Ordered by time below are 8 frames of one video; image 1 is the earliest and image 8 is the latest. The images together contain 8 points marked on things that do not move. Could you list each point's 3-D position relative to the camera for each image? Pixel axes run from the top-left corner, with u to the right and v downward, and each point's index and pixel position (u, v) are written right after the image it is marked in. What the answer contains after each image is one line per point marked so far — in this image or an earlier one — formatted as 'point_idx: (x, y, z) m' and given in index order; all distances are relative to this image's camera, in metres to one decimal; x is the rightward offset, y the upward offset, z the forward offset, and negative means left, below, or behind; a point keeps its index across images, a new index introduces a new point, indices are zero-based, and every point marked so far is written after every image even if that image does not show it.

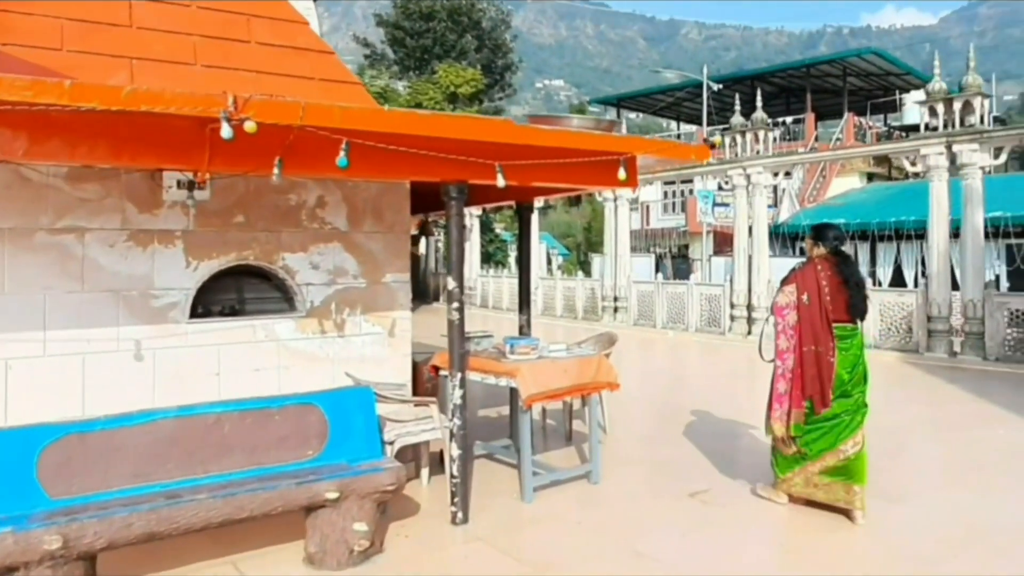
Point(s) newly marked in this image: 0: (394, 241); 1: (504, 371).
0: (-0.7, +0.3, +5.2) m
1: (0.0, -0.5, +4.9) m
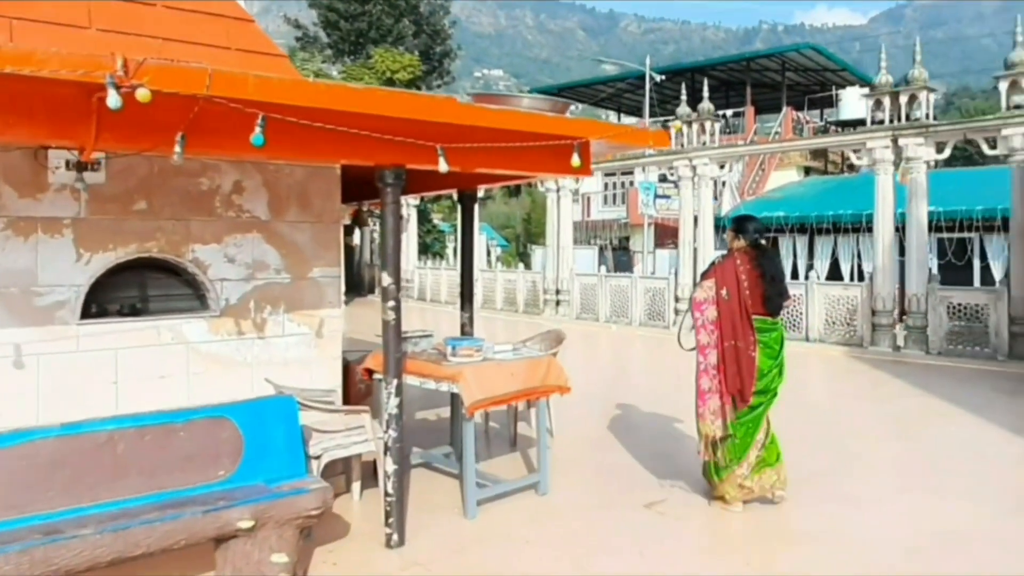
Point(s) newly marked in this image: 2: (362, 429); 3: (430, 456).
0: (-1.1, +0.3, +4.7) m
1: (-0.4, -0.5, +4.4) m
2: (-0.8, -0.7, +4.3) m
3: (-0.5, -1.1, +5.3) m
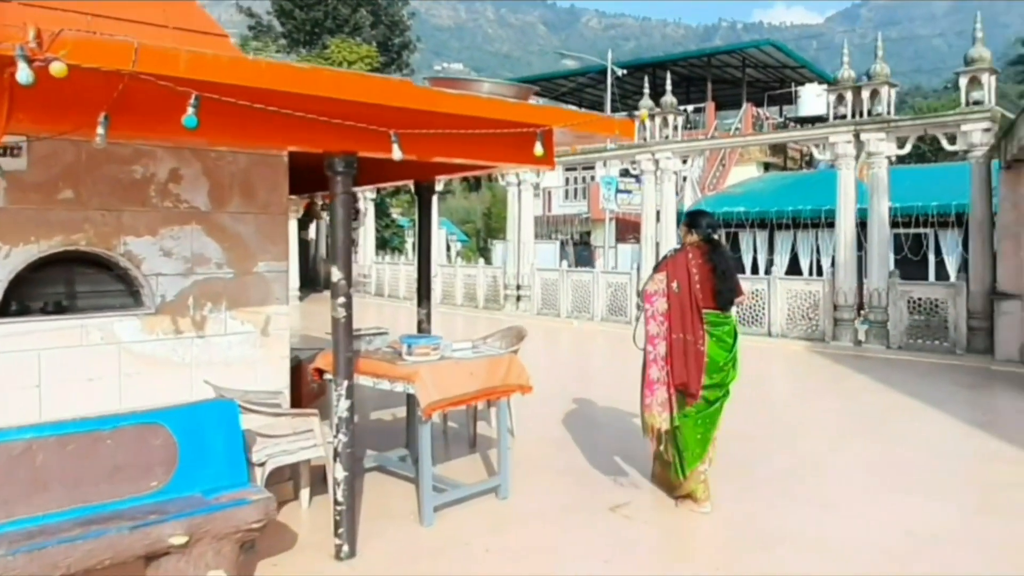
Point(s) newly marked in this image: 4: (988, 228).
0: (-1.3, +0.3, +4.4) m
1: (-0.6, -0.4, +4.2) m
2: (-1.0, -0.7, +4.1) m
3: (-0.8, -1.0, +5.0) m
4: (+5.4, +0.7, +9.3) m
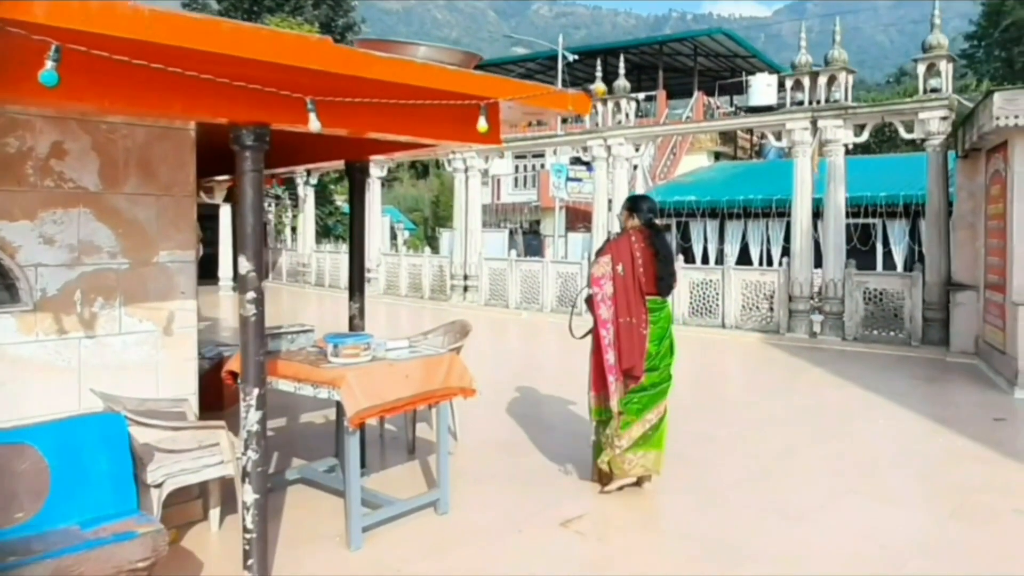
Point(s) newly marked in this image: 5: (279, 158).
0: (-1.6, +0.4, +3.9) m
1: (-0.8, -0.4, +3.7) m
2: (-1.3, -0.7, +3.5) m
3: (-1.1, -1.0, +4.5) m
4: (+4.8, +0.8, +9.1) m
5: (-1.5, +0.9, +5.4) m
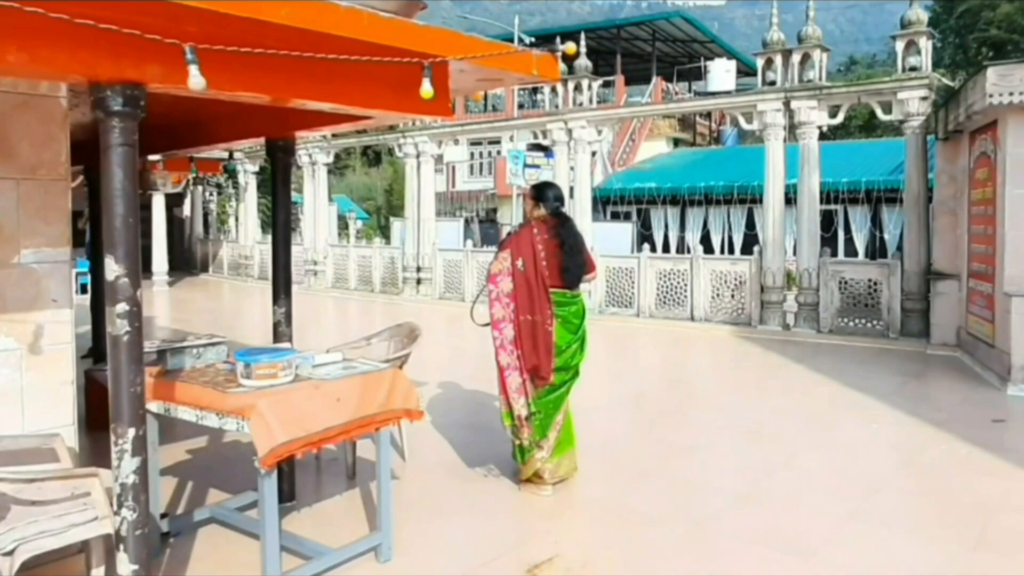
0: (-1.8, +0.4, +3.1) m
1: (-1.0, -0.4, +2.9) m
2: (-1.4, -0.7, +2.8) m
3: (-1.3, -1.0, +3.8) m
4: (+4.3, +0.9, +8.6) m
5: (-1.8, +0.9, +4.6) m
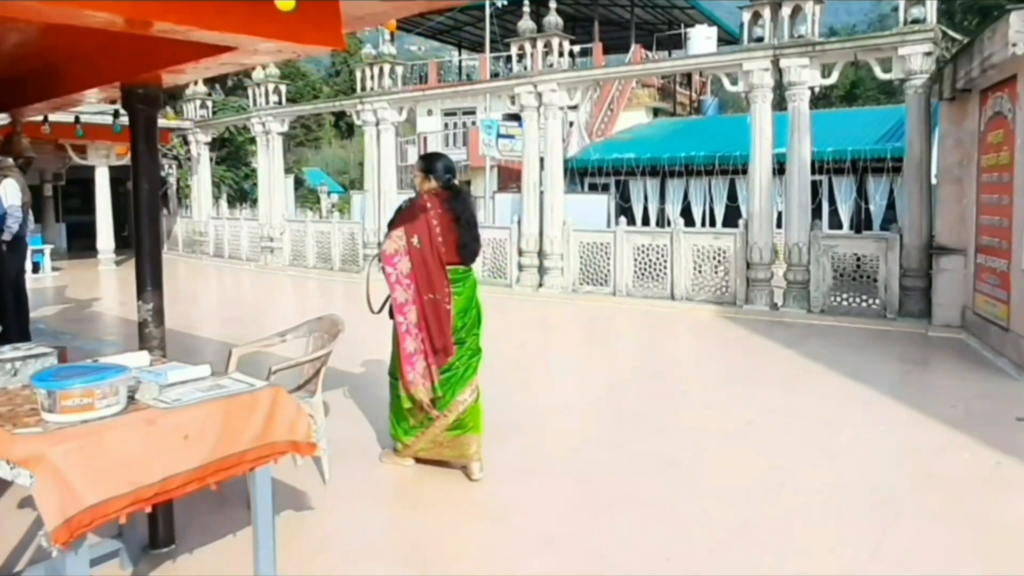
0: (-2.0, +0.4, +2.2) m
1: (-1.2, -0.4, +2.1) m
2: (-1.6, -0.7, +1.9) m
3: (-1.5, -1.0, +2.9) m
4: (+3.9, +1.1, +7.9) m
5: (-2.0, +0.9, +3.7) m
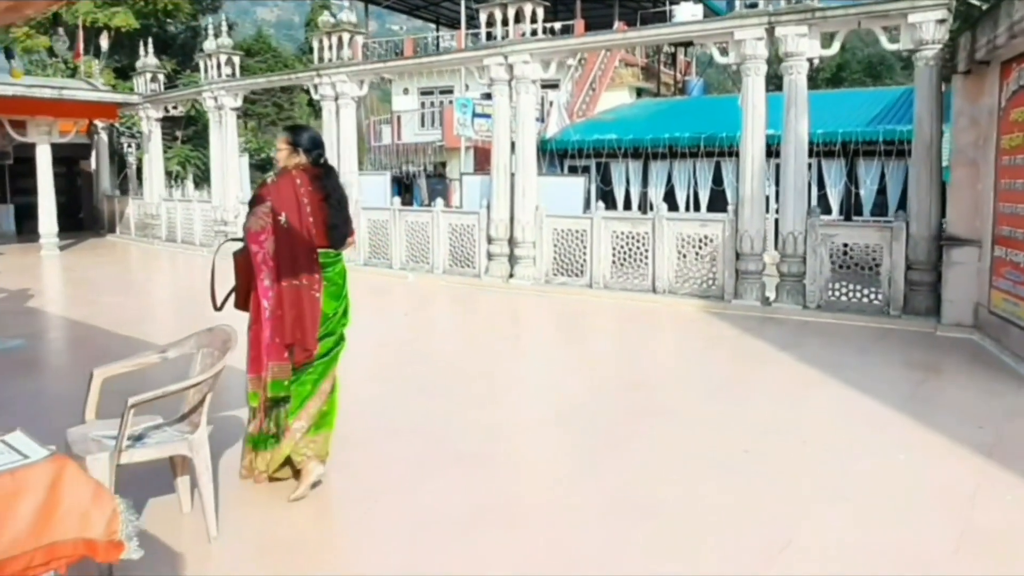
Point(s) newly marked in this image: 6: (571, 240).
0: (-2.2, +0.3, +1.3) m
1: (-1.4, -0.5, +1.2) m
2: (-1.8, -0.8, +1.1) m
3: (-1.8, -1.0, +2.1) m
4: (+3.6, +1.1, +7.1) m
5: (-2.3, +0.9, +2.8) m
6: (+0.7, +0.6, +9.5) m
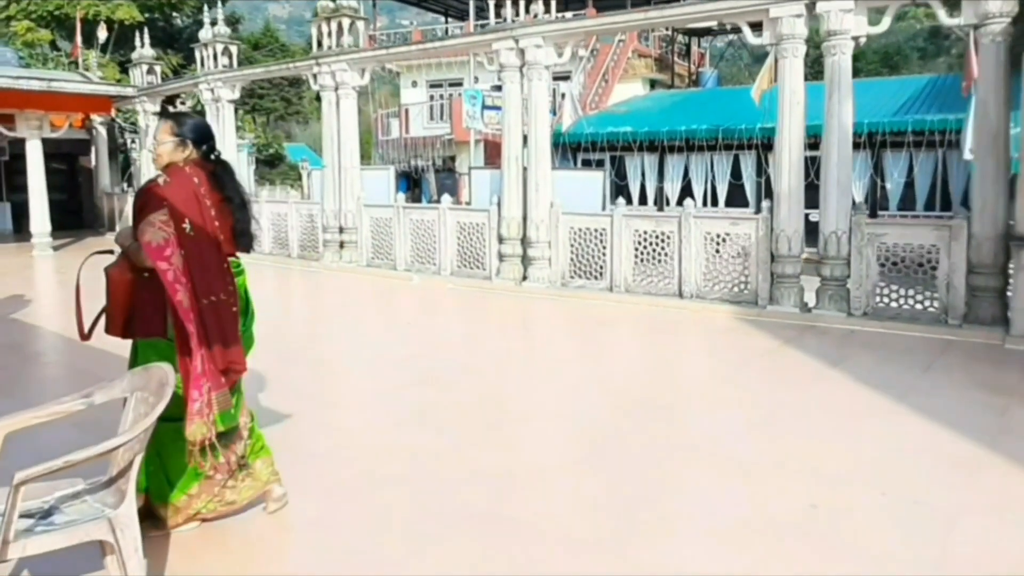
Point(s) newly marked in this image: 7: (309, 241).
0: (-2.2, +0.2, +0.6) m
1: (-1.4, -0.6, +0.6) m
2: (-1.8, -0.9, +0.4) m
3: (-1.7, -1.1, +1.4) m
4: (+3.7, +1.1, +6.3) m
5: (-2.2, +0.8, +2.1) m
6: (+0.8, +0.5, +8.8) m
7: (-2.8, +0.7, +11.8) m
